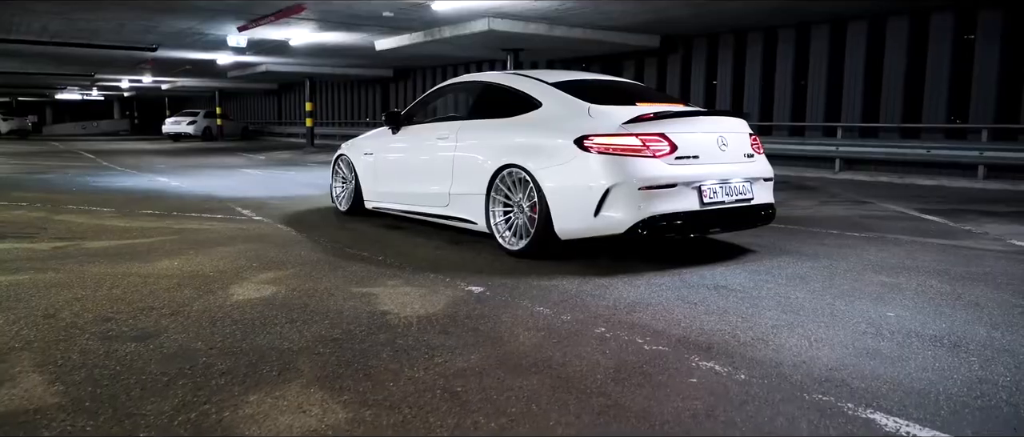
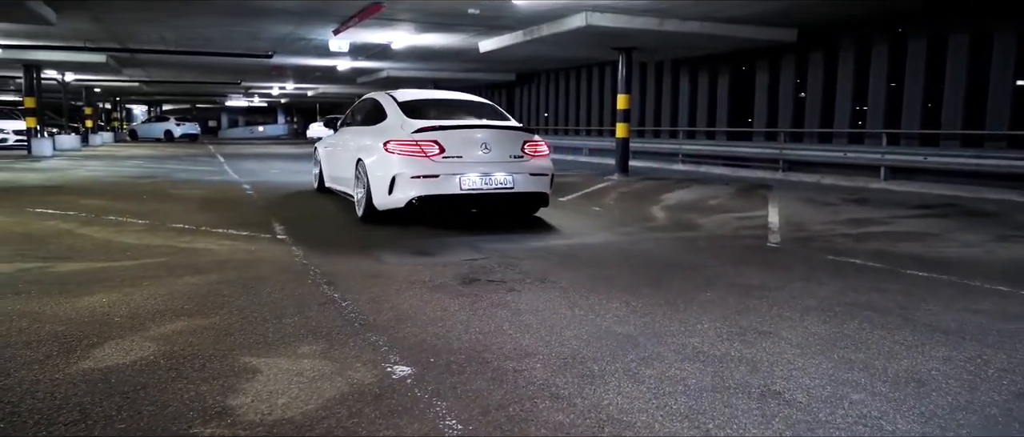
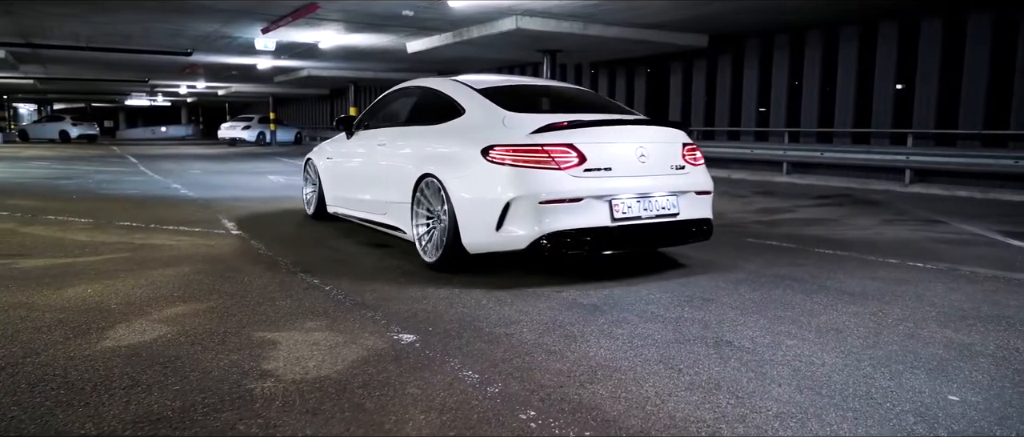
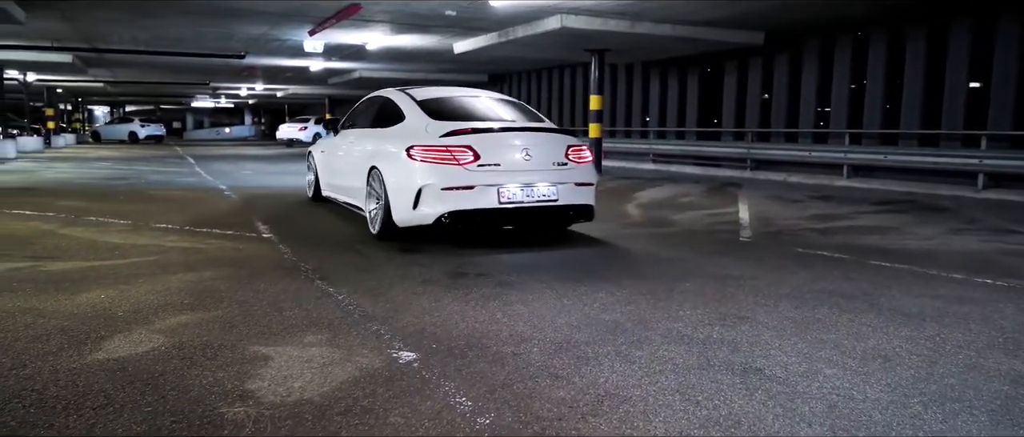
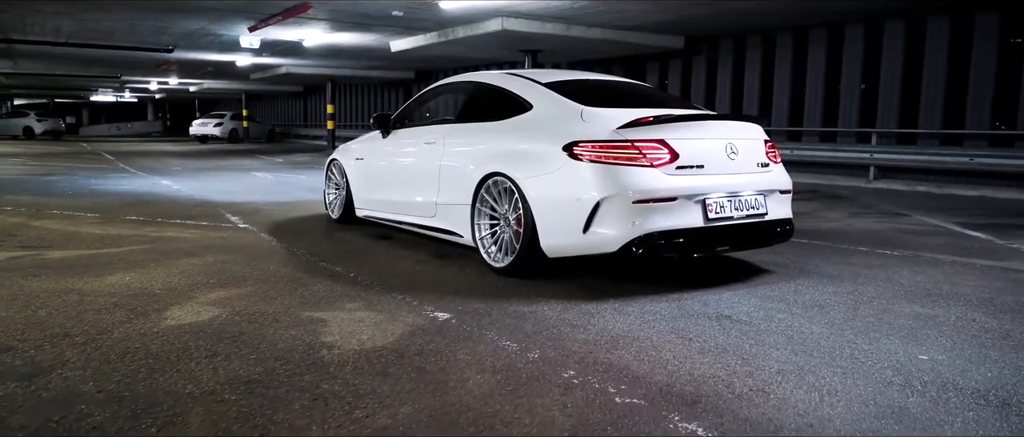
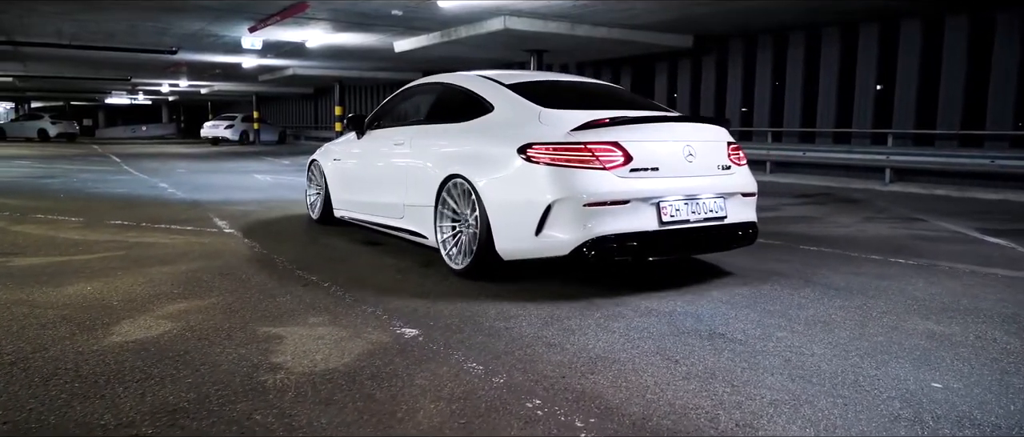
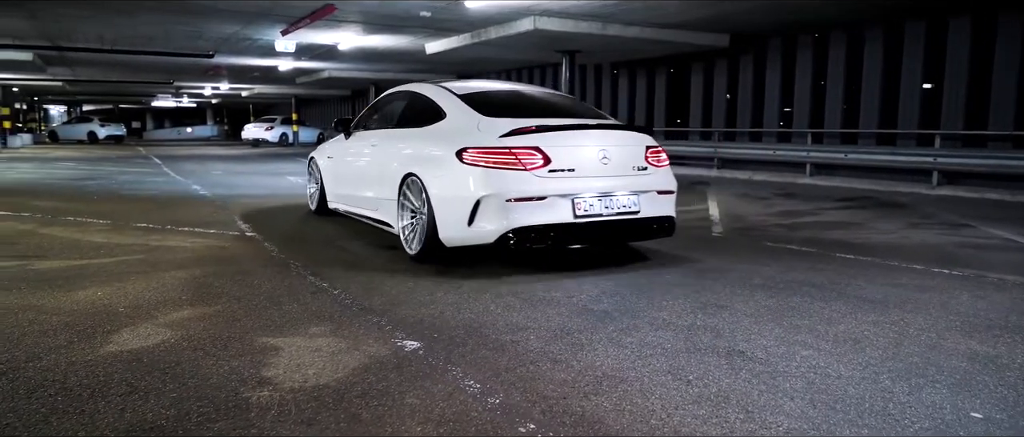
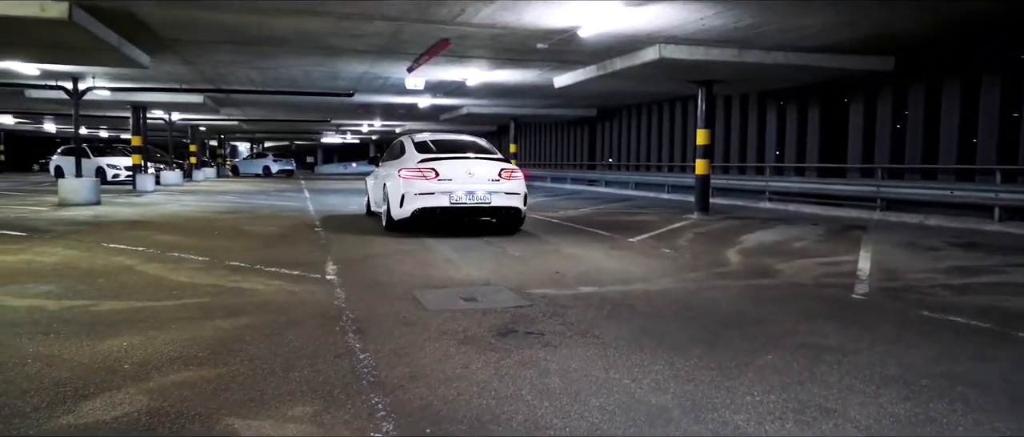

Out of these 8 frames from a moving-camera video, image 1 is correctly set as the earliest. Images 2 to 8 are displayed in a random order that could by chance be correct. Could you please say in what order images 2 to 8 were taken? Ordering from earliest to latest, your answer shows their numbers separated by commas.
5, 6, 3, 7, 4, 2, 8
